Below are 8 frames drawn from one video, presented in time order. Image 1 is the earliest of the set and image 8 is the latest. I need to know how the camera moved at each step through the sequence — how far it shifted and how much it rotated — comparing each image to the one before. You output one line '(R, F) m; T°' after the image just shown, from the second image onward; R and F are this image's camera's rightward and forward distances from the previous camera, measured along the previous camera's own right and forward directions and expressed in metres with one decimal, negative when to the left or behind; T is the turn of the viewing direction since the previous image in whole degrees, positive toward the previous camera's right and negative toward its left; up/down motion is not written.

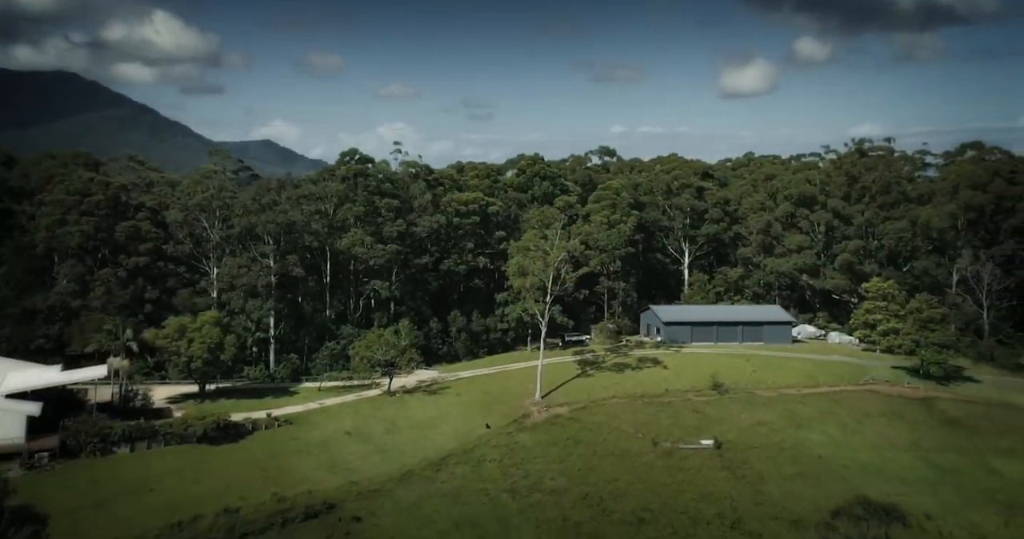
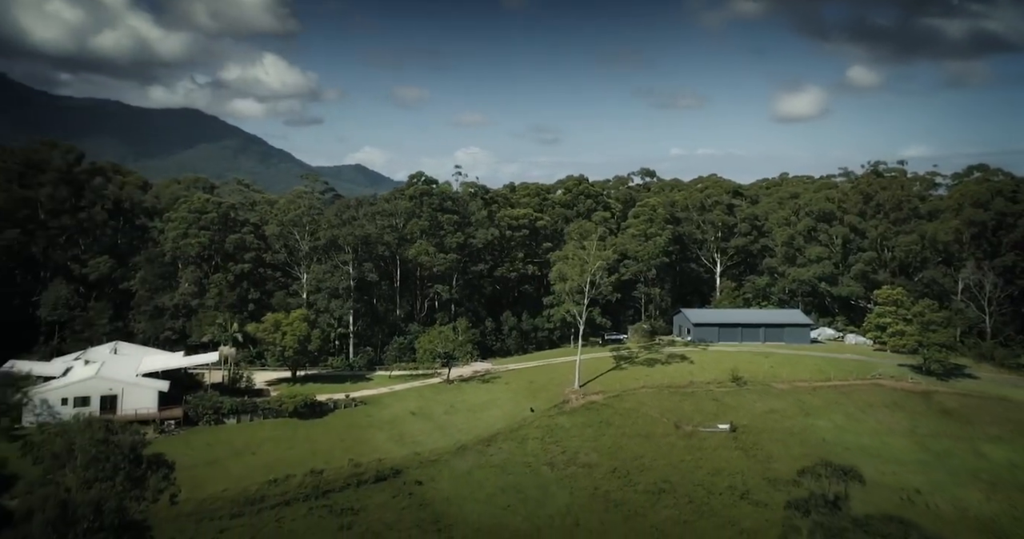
(+1.8, -6.0) m; -5°
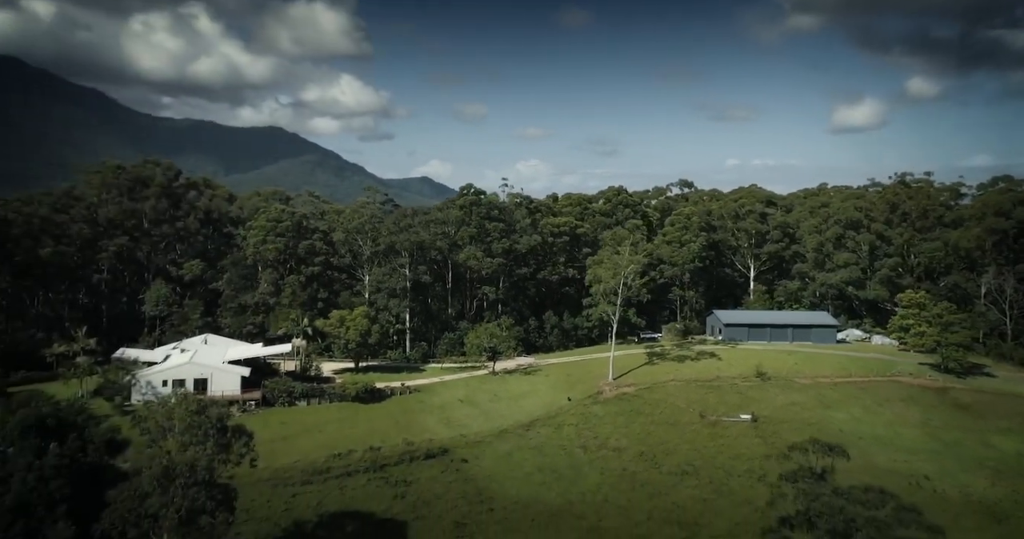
(+1.7, -4.5) m; -5°
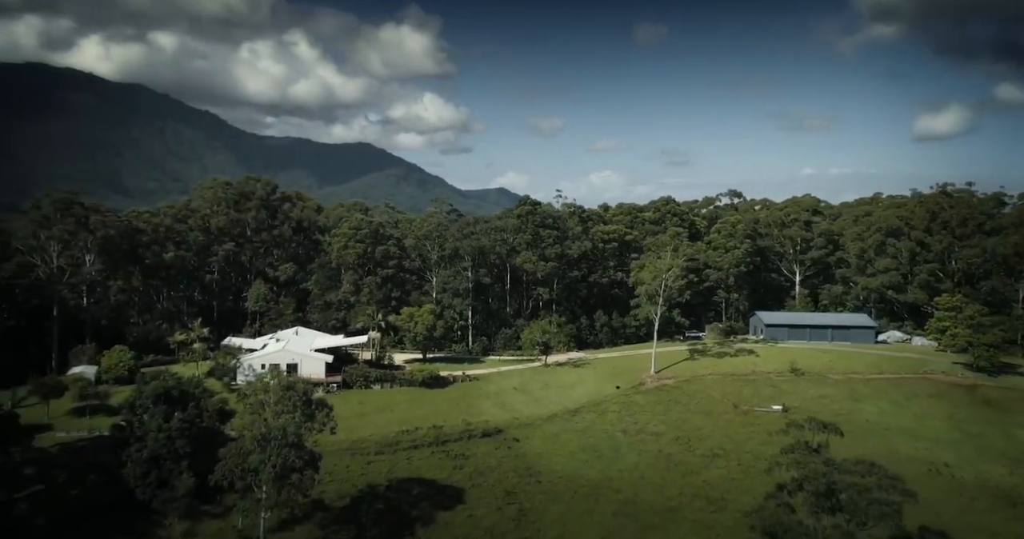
(+2.2, -5.5) m; -6°
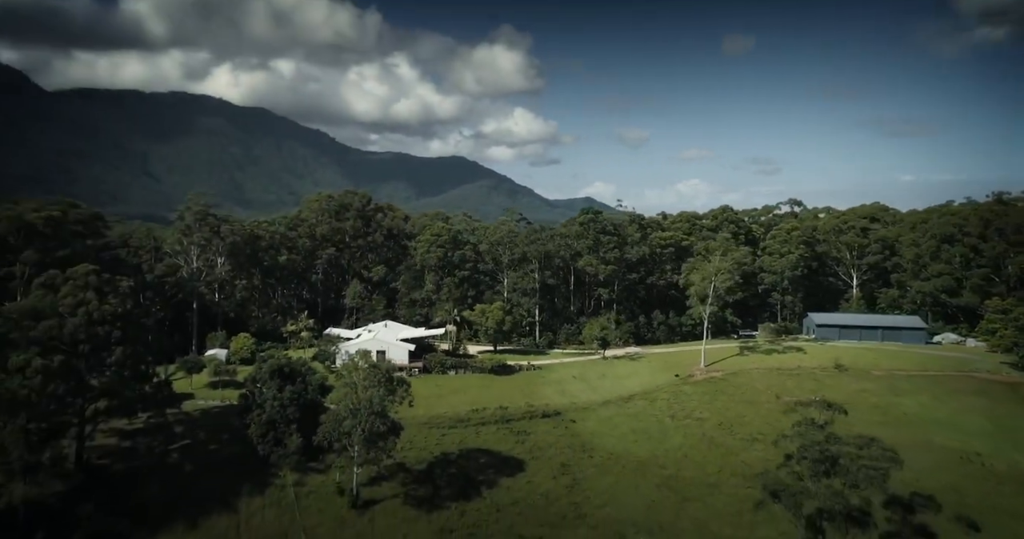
(+2.5, -6.3) m; -7°
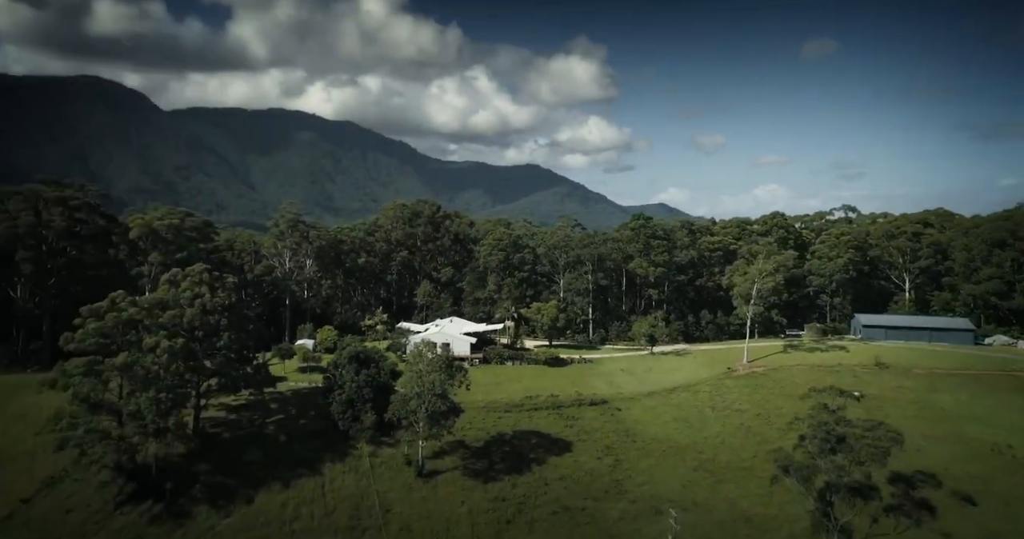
(+2.1, -5.3) m; -6°
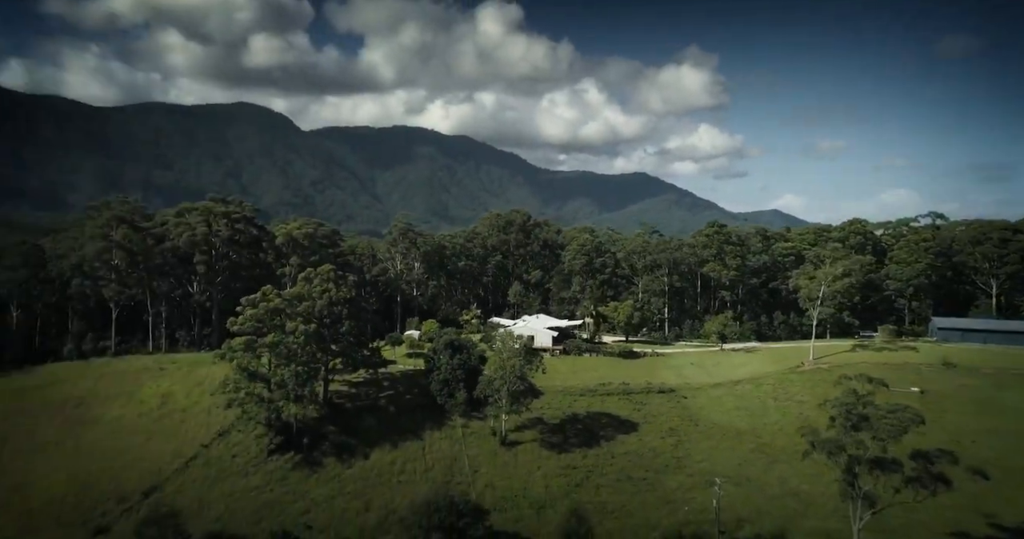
(+3.4, -7.7) m; -9°
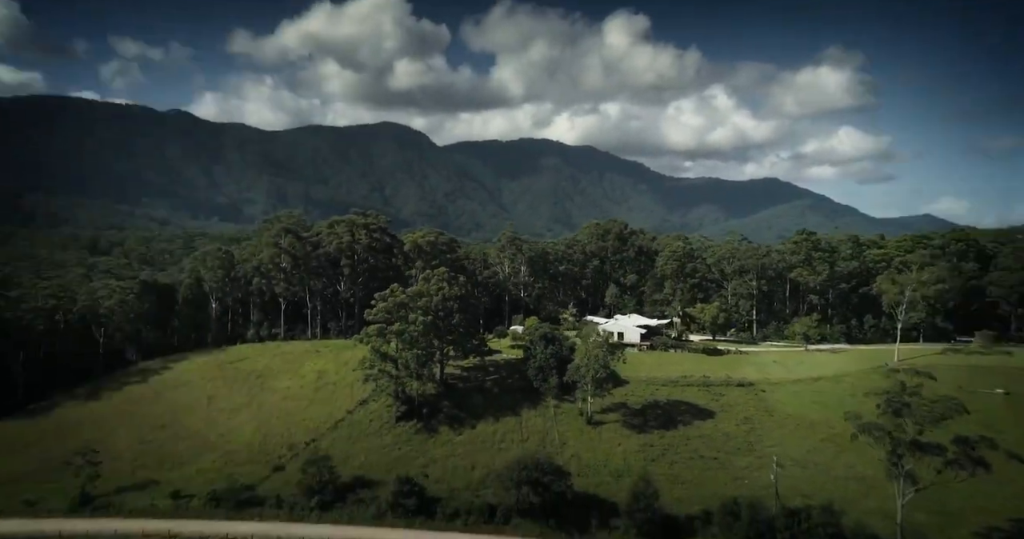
(+4.1, -8.4) m; -10°
